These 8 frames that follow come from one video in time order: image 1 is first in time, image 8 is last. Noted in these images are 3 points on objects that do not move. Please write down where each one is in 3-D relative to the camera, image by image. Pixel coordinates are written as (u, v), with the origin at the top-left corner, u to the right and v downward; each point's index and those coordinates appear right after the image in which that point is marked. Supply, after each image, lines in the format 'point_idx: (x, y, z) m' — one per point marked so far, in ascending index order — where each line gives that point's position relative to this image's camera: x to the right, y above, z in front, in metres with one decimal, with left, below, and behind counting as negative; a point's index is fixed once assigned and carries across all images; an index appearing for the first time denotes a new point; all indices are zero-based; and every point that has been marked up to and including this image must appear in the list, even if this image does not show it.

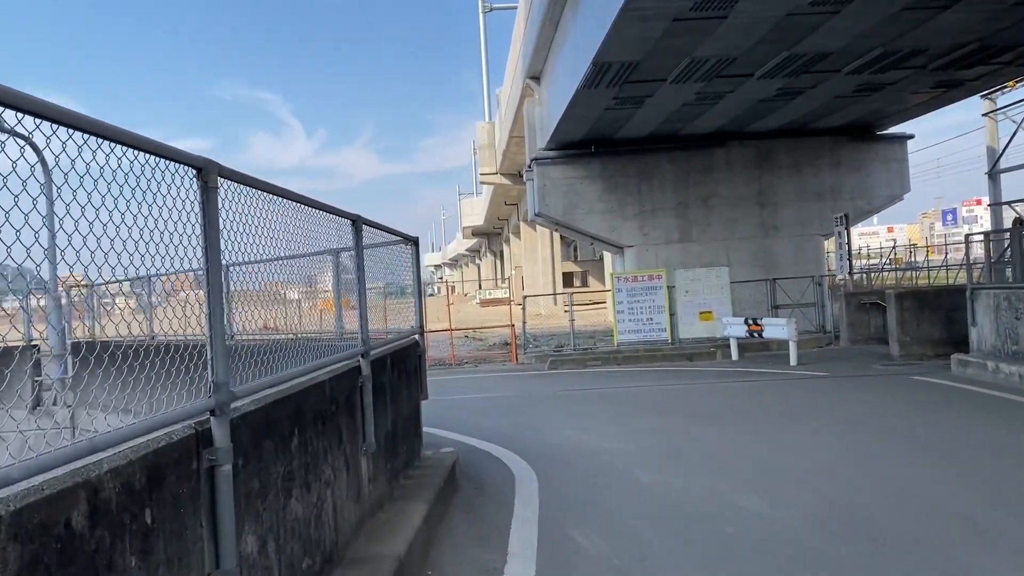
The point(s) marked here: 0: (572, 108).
0: (+1.3, +3.8, +16.7) m
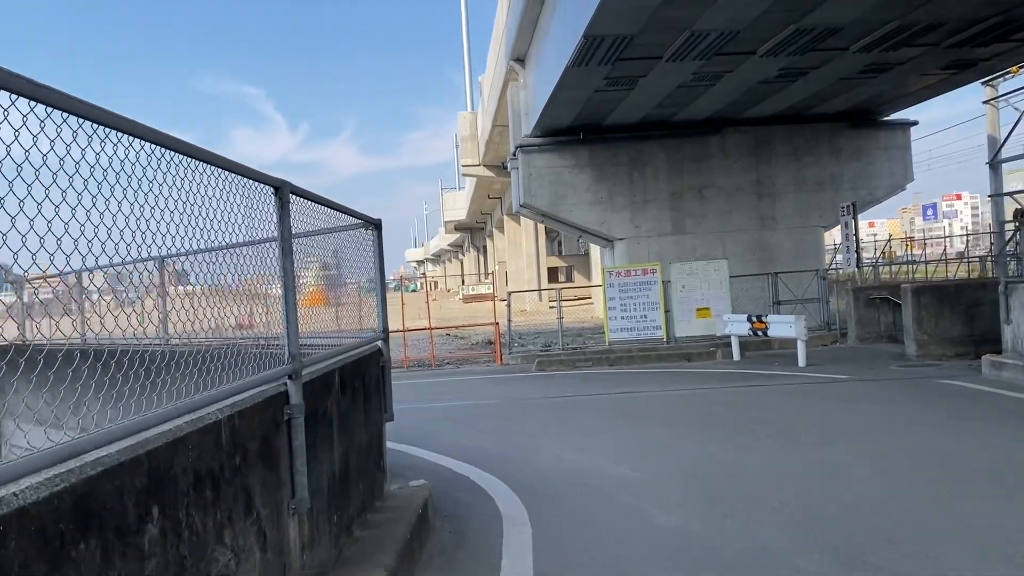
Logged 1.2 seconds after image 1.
0: (+0.9, +3.9, +15.5) m
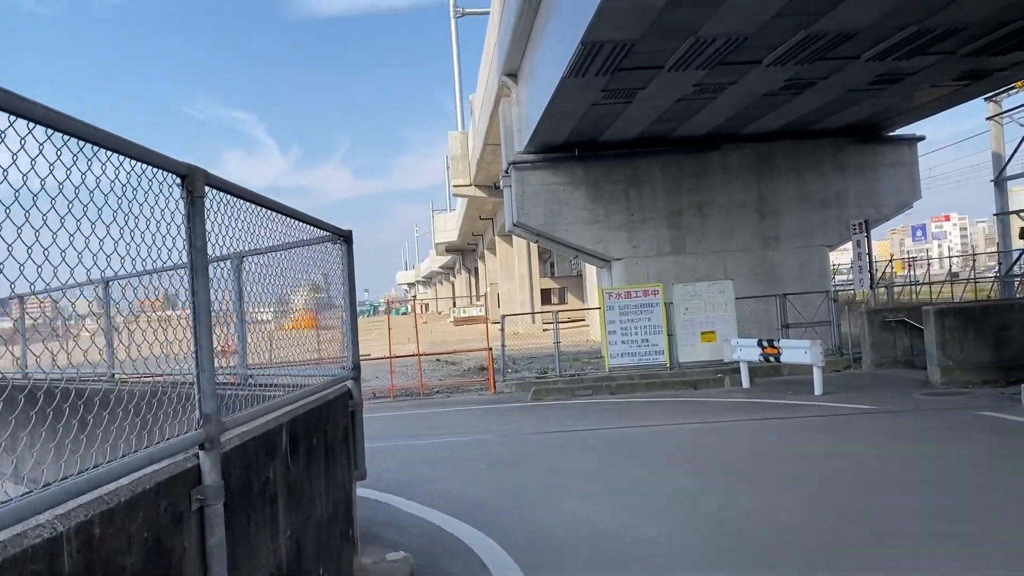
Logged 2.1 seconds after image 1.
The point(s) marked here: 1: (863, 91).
0: (+0.8, +3.5, +14.7) m
1: (+7.0, +3.9, +15.6) m
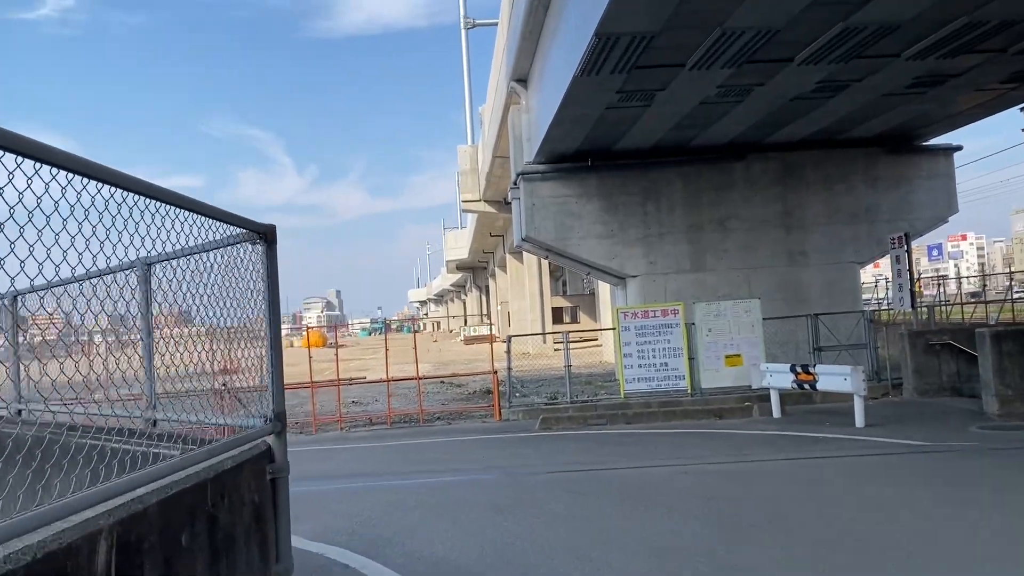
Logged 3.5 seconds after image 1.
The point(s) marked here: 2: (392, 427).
0: (+0.9, +3.2, +13.6) m
1: (+7.2, +3.6, +14.5) m
2: (-2.1, -2.4, +13.4) m
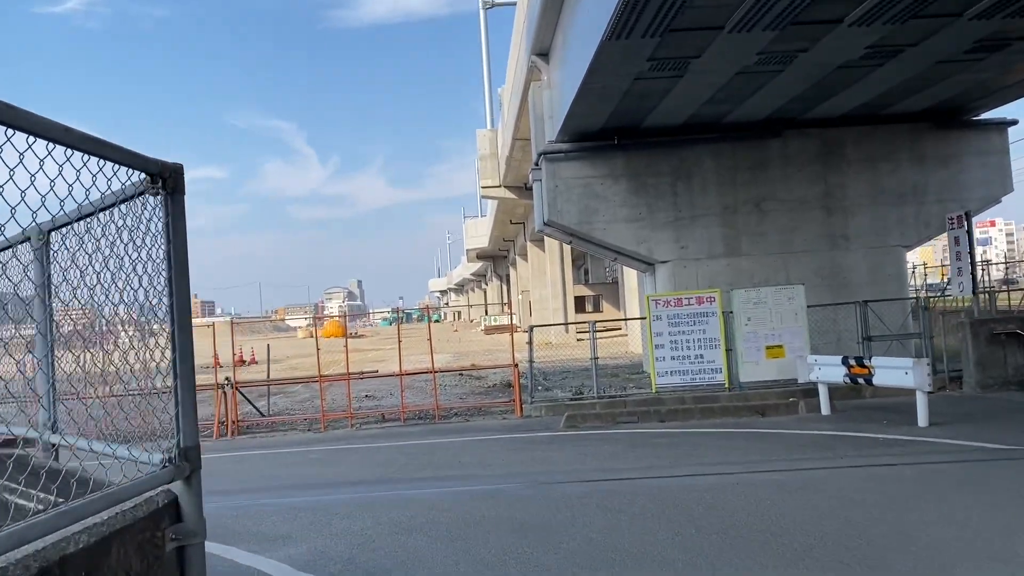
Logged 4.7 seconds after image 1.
0: (+1.3, +3.4, +12.6) m
1: (+7.6, +3.8, +13.2) m
2: (-1.7, -2.2, +12.5) m
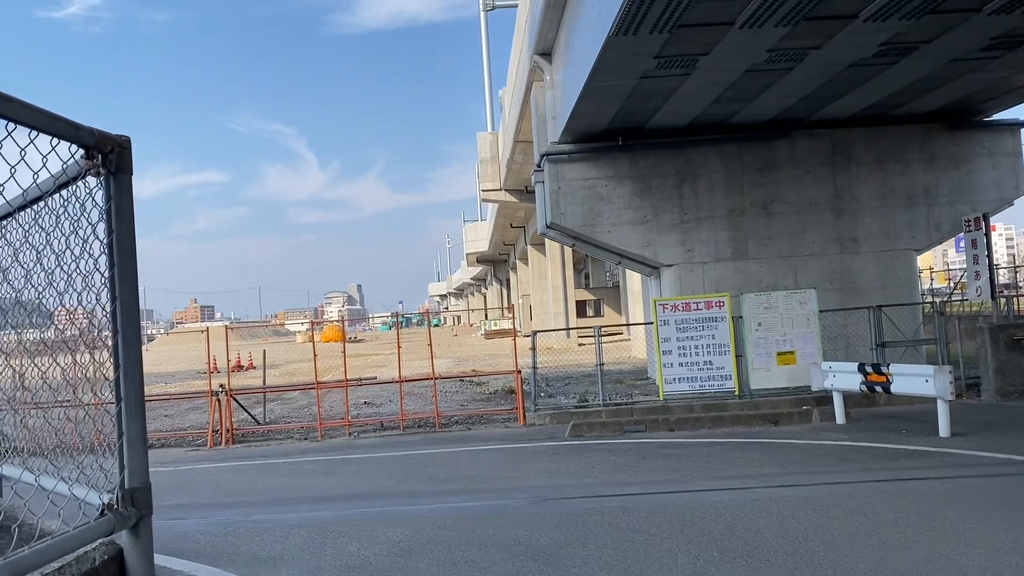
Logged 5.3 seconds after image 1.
0: (+1.3, +3.3, +12.2) m
1: (+7.6, +3.7, +12.9) m
2: (-1.7, -2.3, +12.2) m
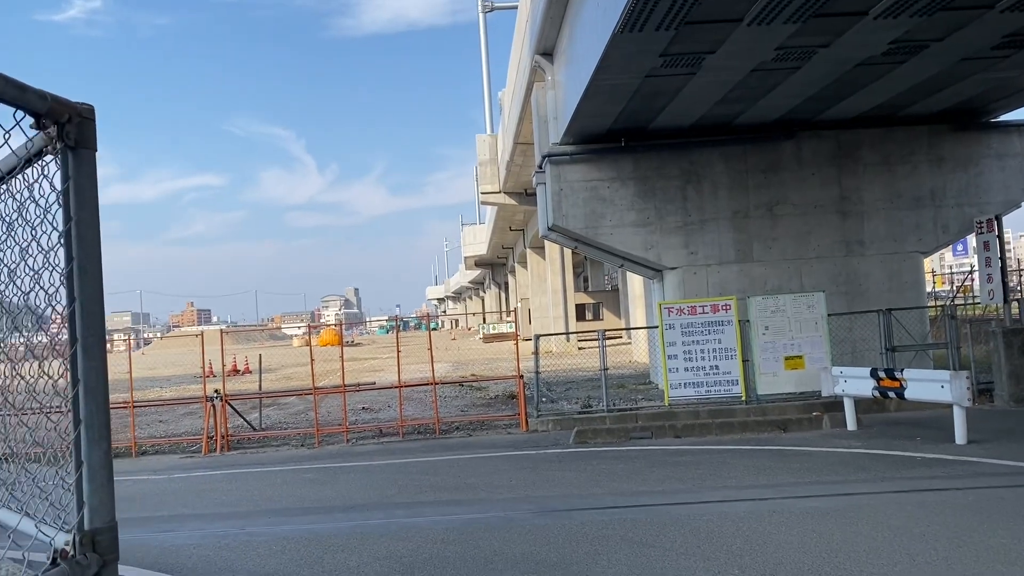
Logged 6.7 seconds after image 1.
0: (+1.3, +3.3, +12.0) m
1: (+7.6, +3.7, +12.7) m
2: (-1.6, -2.3, +11.9) m
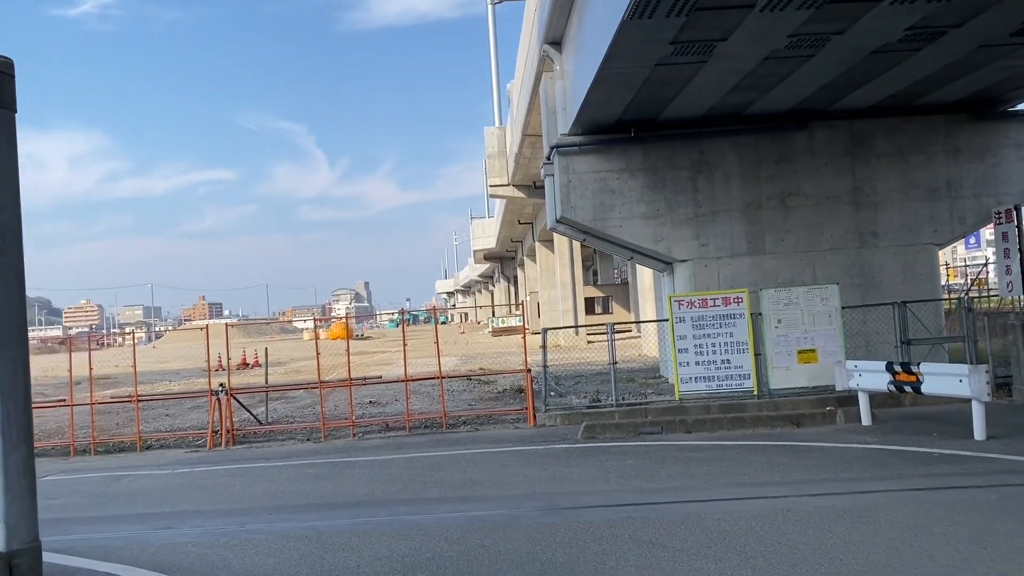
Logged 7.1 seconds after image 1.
0: (+1.5, +3.4, +11.8) m
1: (+7.8, +3.8, +12.4) m
2: (-1.5, -2.2, +11.7) m
